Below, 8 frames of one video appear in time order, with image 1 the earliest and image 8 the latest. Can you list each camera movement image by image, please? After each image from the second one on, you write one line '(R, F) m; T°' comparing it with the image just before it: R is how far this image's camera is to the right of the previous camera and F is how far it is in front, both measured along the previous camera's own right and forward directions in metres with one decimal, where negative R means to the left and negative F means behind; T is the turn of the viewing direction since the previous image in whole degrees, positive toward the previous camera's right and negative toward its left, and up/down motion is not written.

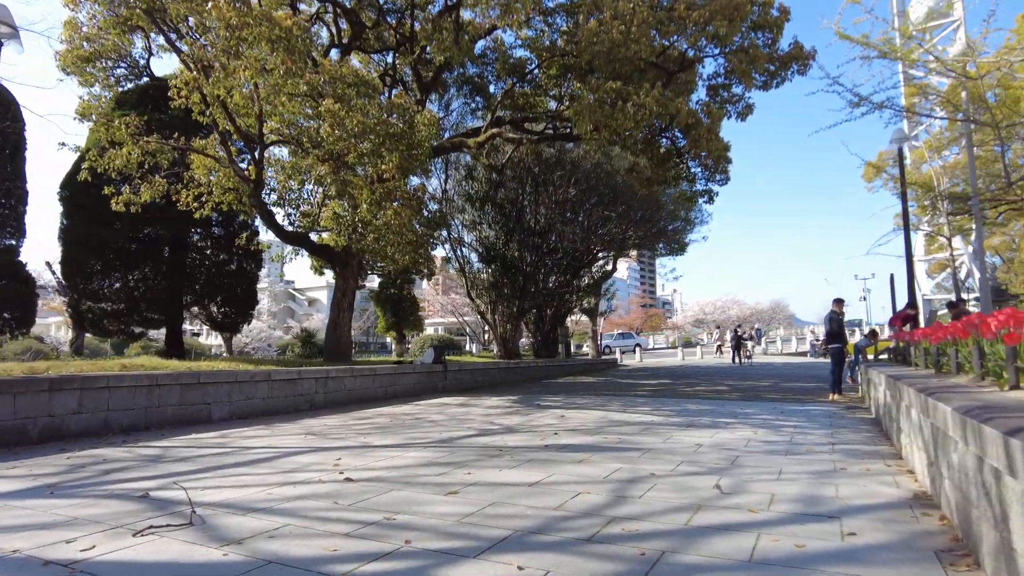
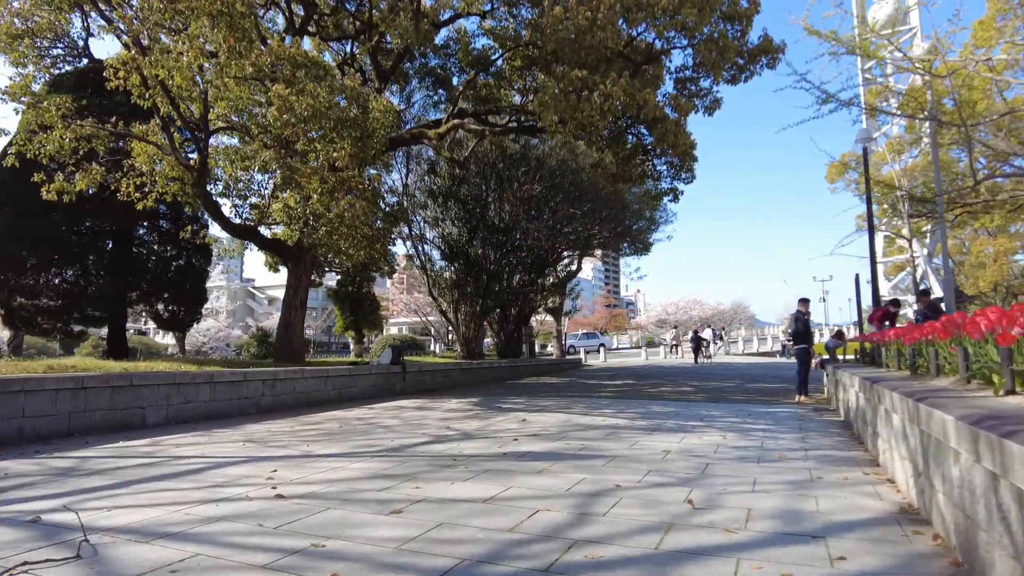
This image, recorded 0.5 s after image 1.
(+0.1, +0.5) m; +3°
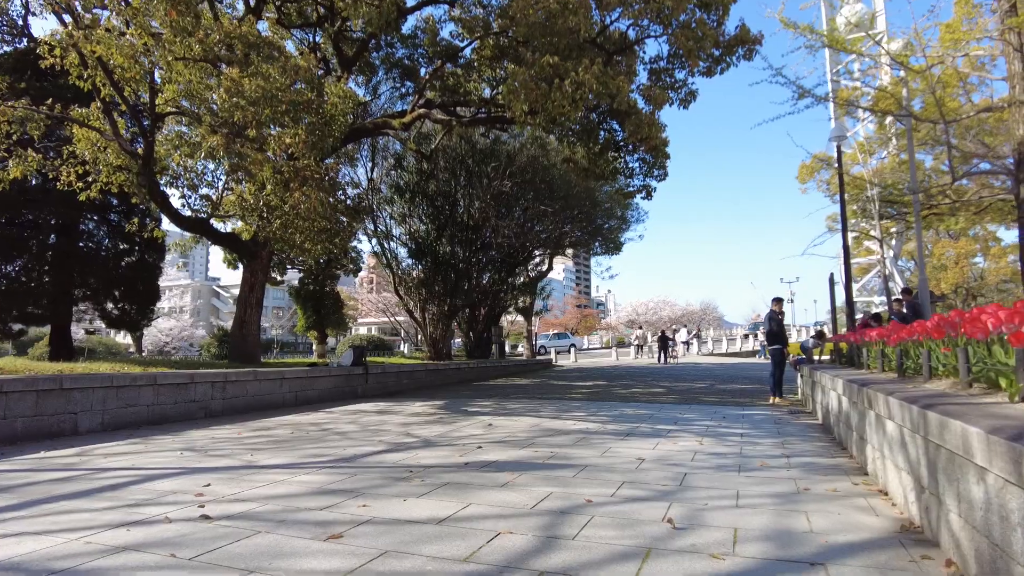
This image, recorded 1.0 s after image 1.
(+0.1, +0.5) m; +2°
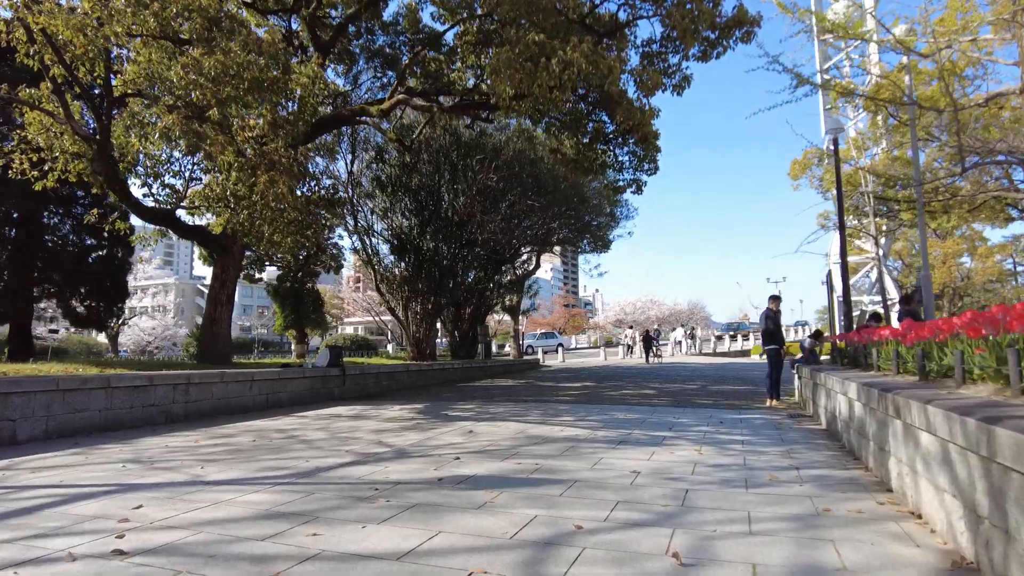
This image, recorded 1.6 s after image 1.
(+0.1, +0.6) m; +1°
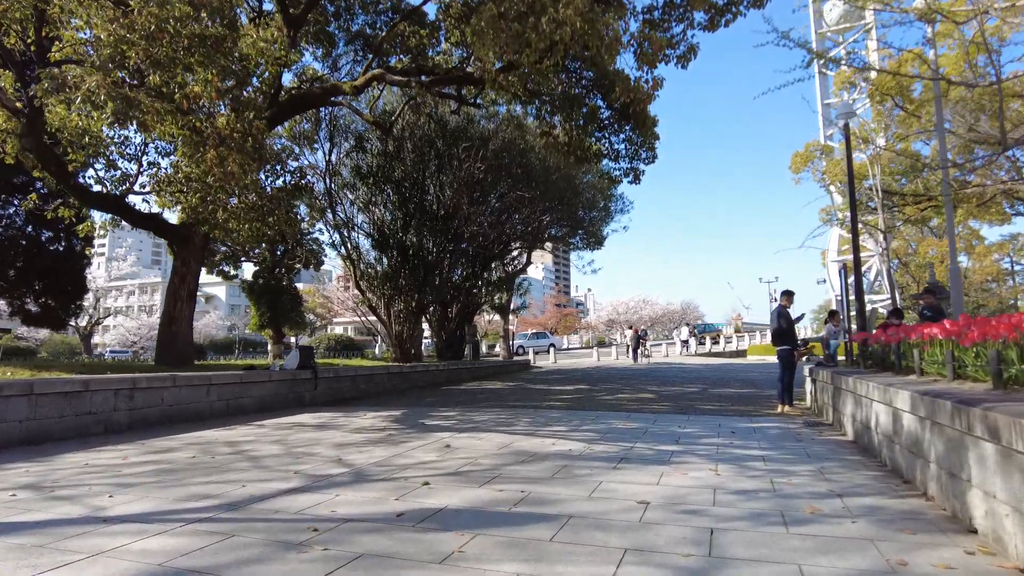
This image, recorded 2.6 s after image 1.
(+0.1, +1.0) m; +1°
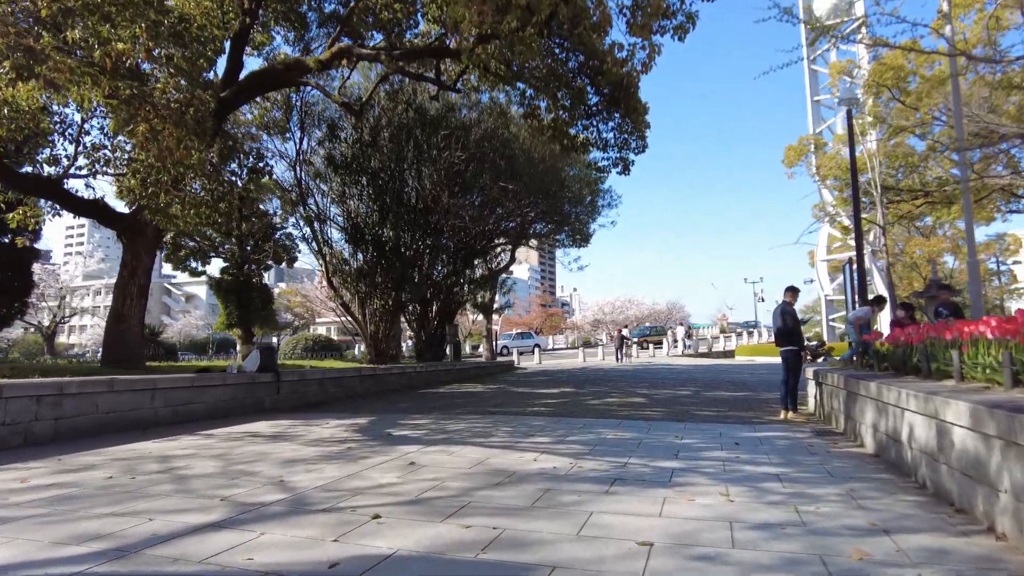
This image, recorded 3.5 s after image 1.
(+0.1, +0.9) m; +1°
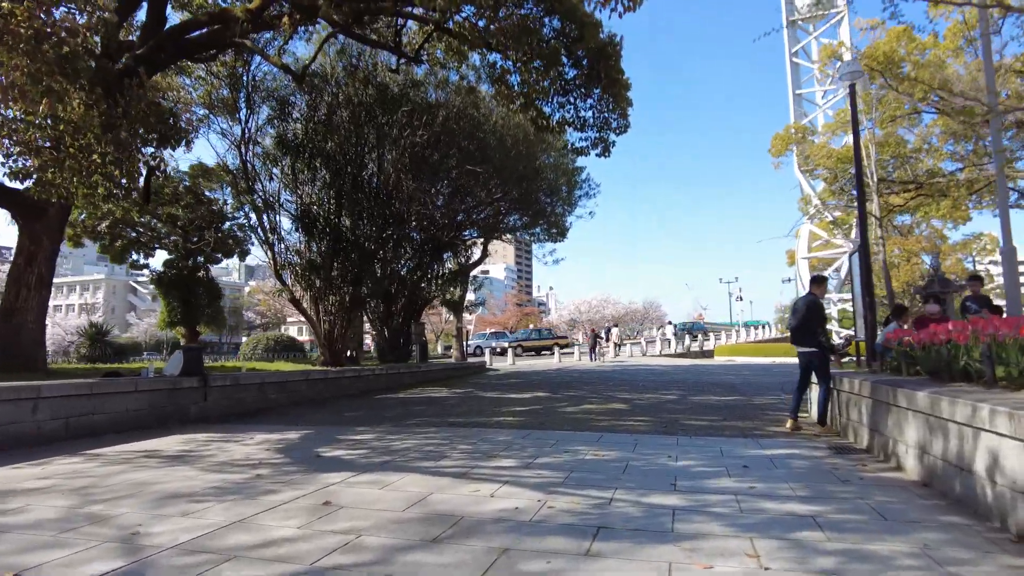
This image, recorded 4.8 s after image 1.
(+0.2, +1.4) m; +2°
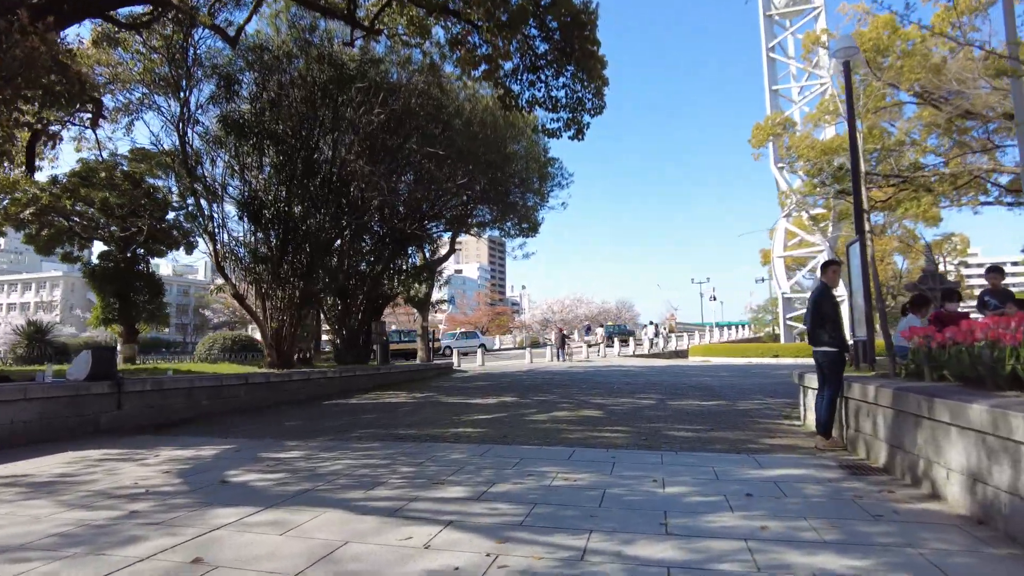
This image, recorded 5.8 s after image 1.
(+0.2, +1.1) m; +2°
